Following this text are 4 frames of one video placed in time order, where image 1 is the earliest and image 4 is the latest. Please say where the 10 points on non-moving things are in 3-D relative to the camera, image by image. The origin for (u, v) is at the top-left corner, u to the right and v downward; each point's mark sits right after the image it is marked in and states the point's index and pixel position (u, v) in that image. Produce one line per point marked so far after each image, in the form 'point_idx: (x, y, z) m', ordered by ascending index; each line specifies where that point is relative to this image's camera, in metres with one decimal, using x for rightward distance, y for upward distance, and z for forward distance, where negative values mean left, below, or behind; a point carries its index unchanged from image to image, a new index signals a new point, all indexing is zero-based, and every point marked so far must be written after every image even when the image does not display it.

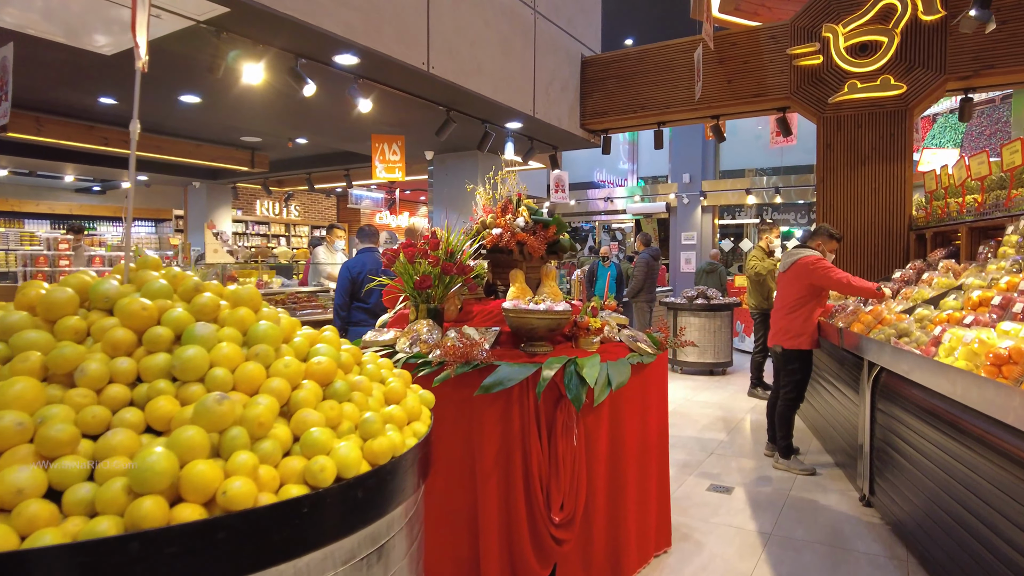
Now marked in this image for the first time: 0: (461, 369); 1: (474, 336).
0: (-0.2, -0.3, +2.6) m
1: (-0.2, -0.2, +2.9) m
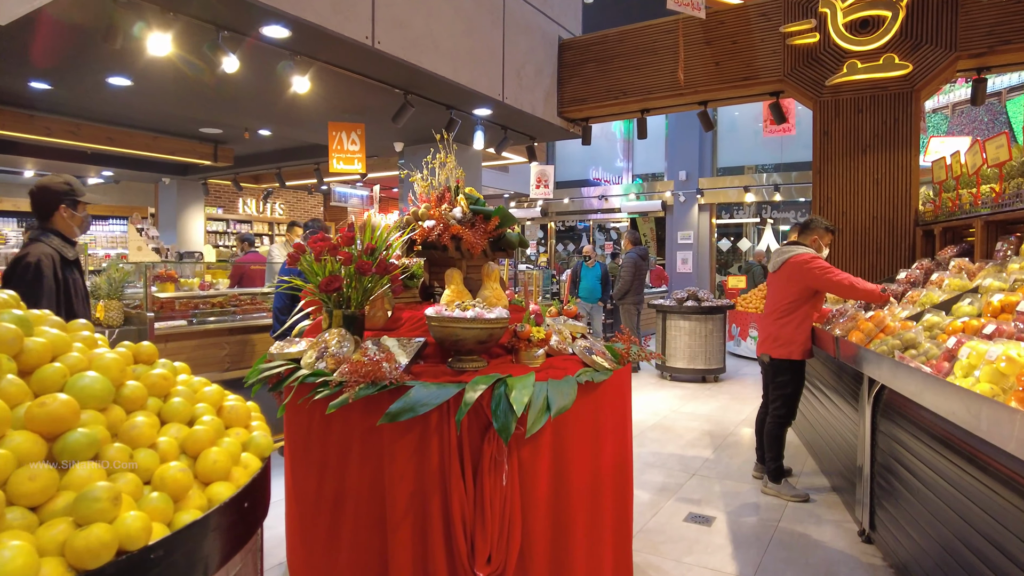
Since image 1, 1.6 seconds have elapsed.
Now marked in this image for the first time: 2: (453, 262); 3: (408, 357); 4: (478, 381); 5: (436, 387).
0: (-0.5, -0.3, +2.1) m
1: (-0.5, -0.2, +2.4) m
2: (-0.3, +0.1, +2.8) m
3: (-0.4, -0.3, +2.3) m
4: (-0.1, -0.3, +2.1) m
5: (-0.3, -0.3, +2.2) m
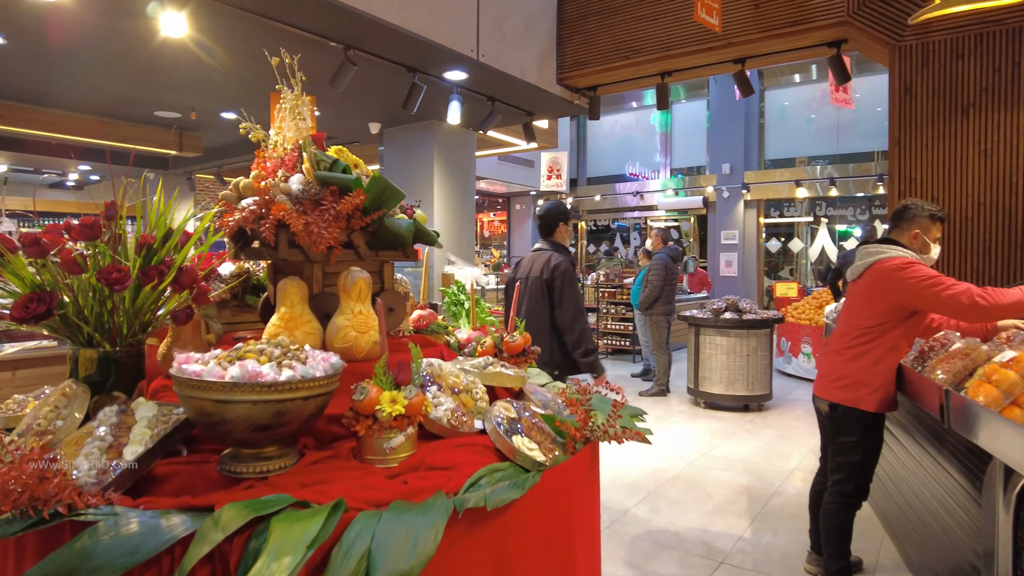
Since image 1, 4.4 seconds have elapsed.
0: (-0.8, -0.4, +1.1) m
1: (-0.8, -0.3, +1.3) m
2: (-0.6, +0.1, +1.7) m
3: (-0.7, -0.3, +1.2) m
4: (-0.5, -0.4, +1.0) m
5: (-0.6, -0.4, +1.1) m
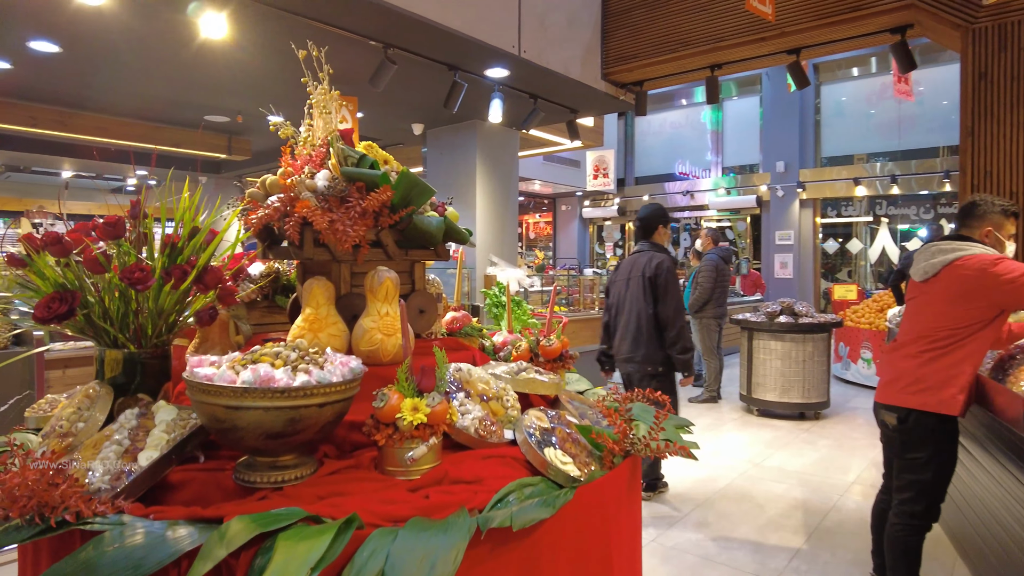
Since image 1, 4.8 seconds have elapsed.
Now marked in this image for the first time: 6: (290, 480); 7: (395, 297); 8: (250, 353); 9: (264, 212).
0: (-0.8, -0.4, +1.0) m
1: (-0.7, -0.3, +1.3) m
2: (-0.5, +0.1, +1.6) m
3: (-0.7, -0.3, +1.2) m
4: (-0.4, -0.4, +1.0) m
5: (-0.6, -0.4, +1.0) m
6: (-0.4, -0.4, +1.2) m
7: (-0.3, 0.0, +1.6) m
8: (-0.5, -0.1, +1.2) m
9: (-0.6, +0.2, +1.5) m
